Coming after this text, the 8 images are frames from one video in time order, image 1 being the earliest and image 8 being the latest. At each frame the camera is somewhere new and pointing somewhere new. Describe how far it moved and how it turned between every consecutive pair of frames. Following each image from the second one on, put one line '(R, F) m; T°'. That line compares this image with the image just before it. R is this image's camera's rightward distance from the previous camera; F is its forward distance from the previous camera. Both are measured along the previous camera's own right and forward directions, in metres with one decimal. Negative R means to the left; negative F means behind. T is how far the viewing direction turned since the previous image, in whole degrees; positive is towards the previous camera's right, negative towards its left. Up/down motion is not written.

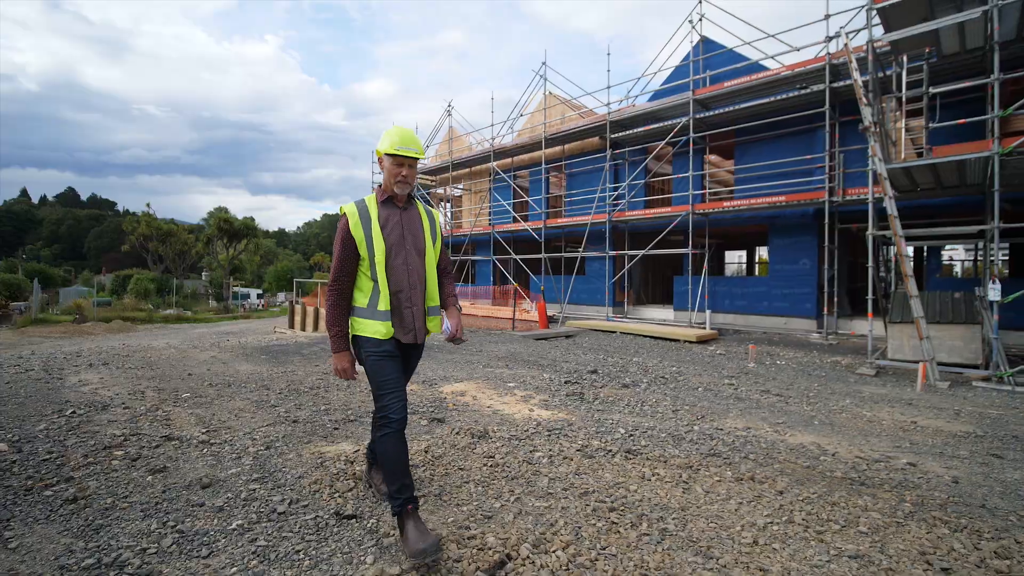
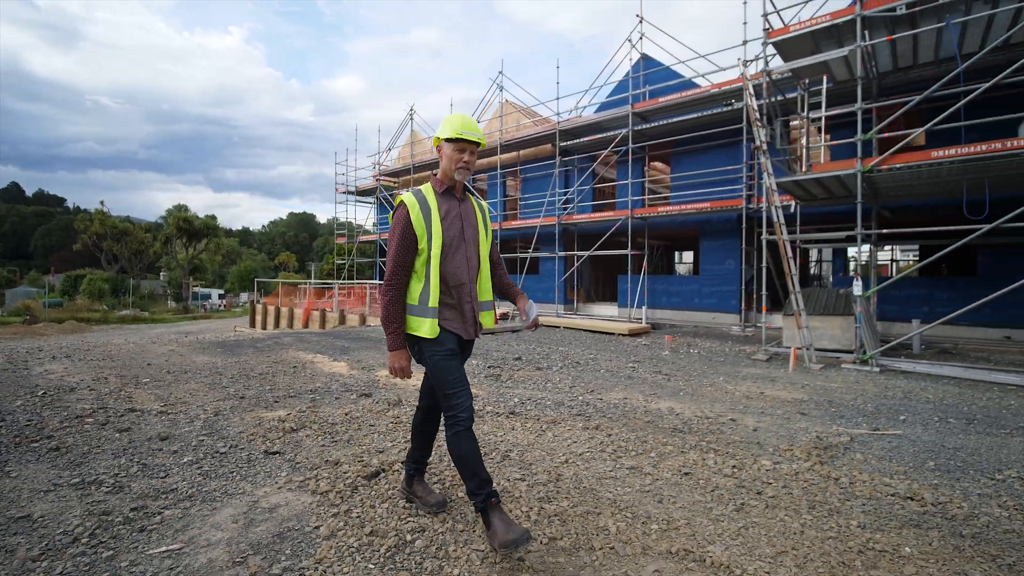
(+0.6, -0.9) m; +3°
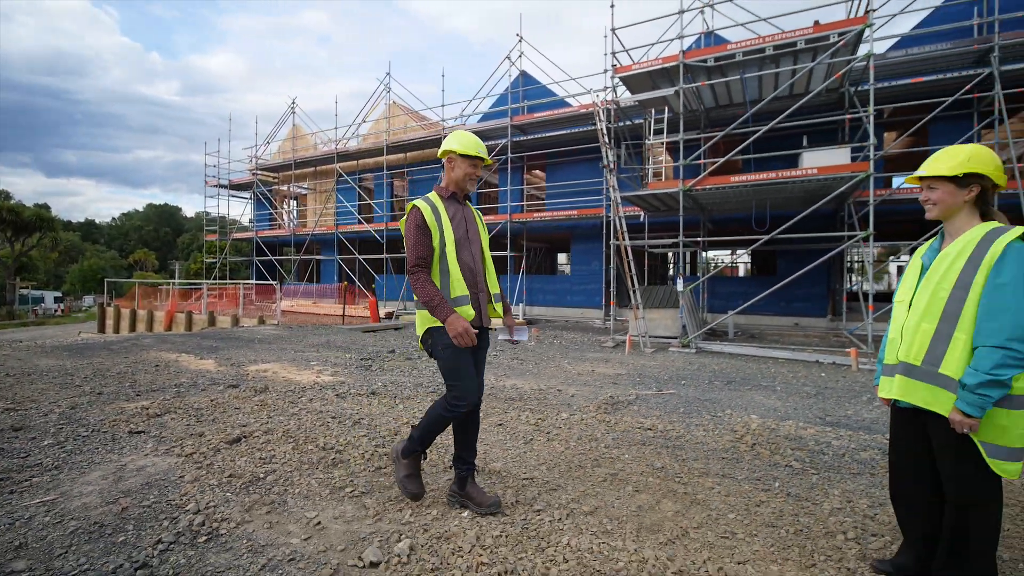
(+0.4, -0.9) m; +12°
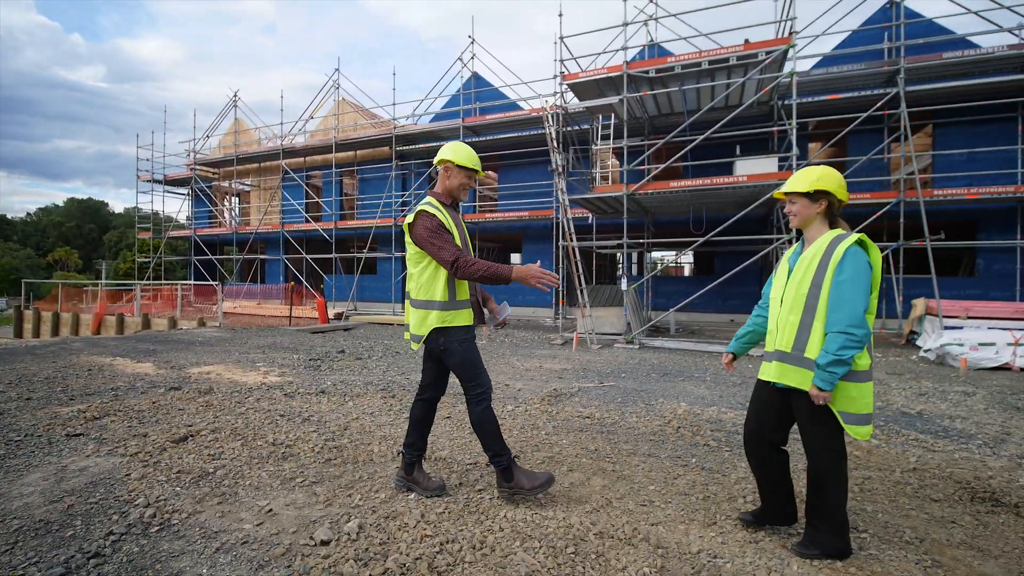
(+0.1, -0.2) m; +6°
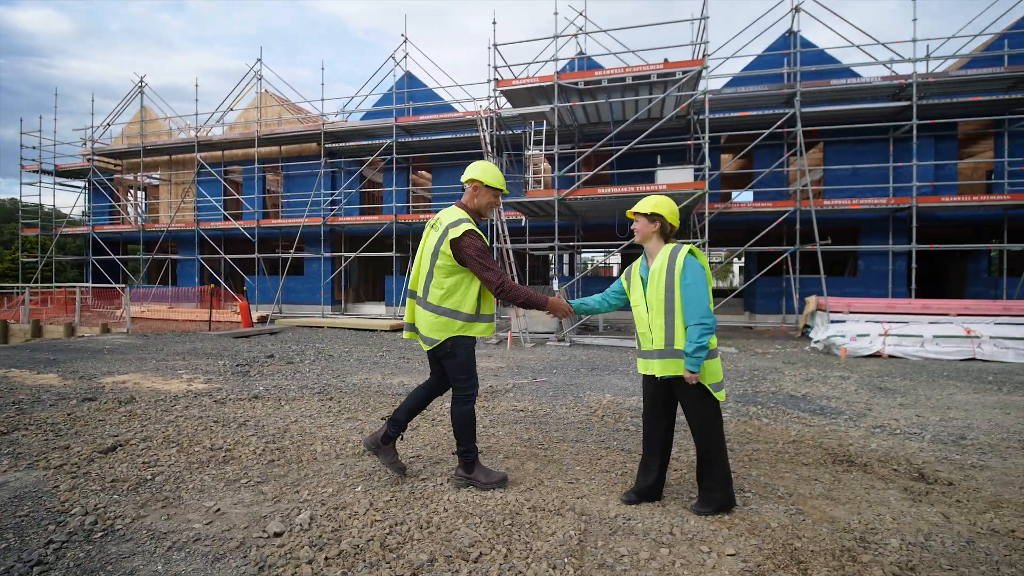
(0.0, -0.3) m; +8°
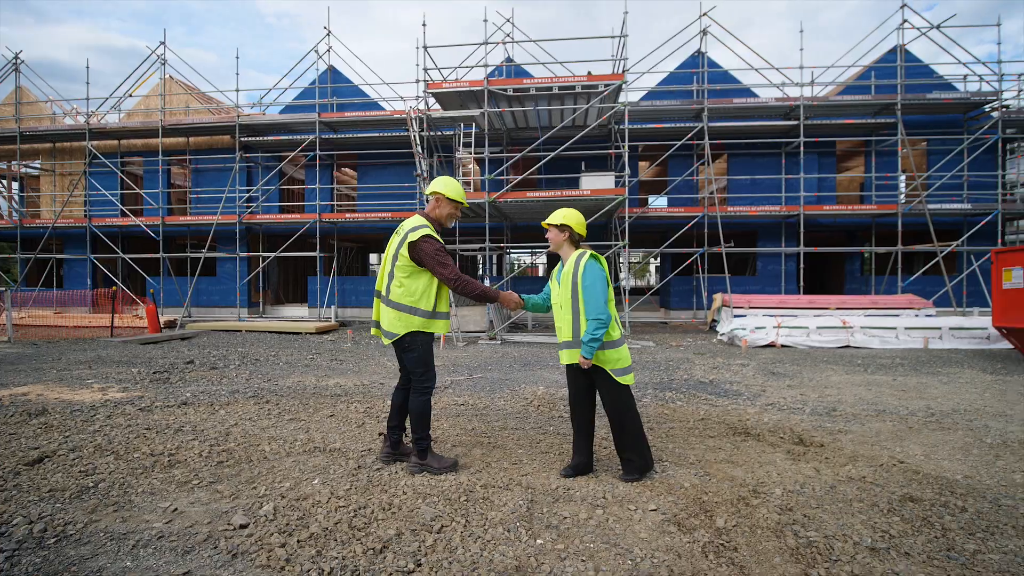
(-0.2, -0.3) m; +9°
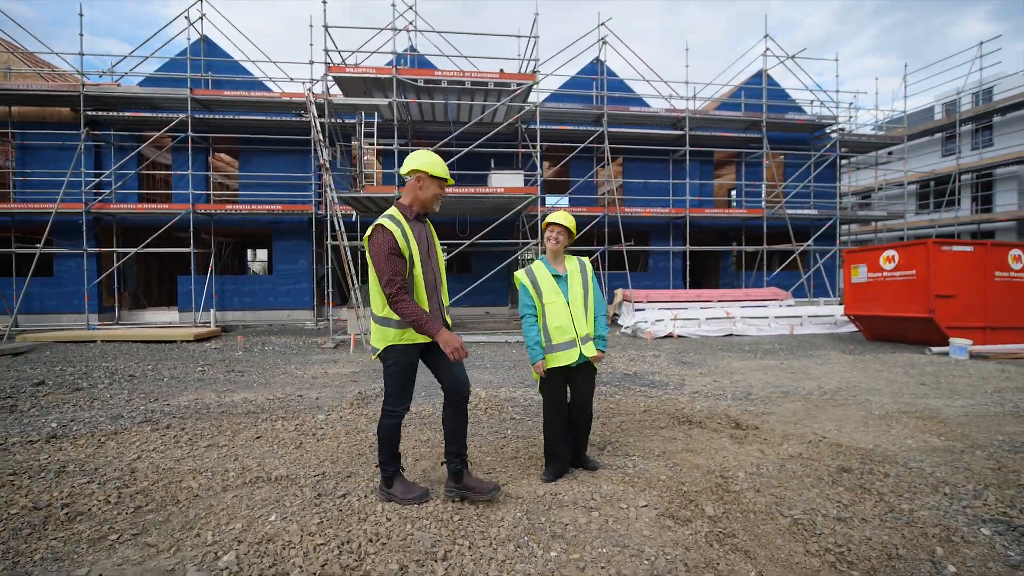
(-0.5, +0.2) m; +13°
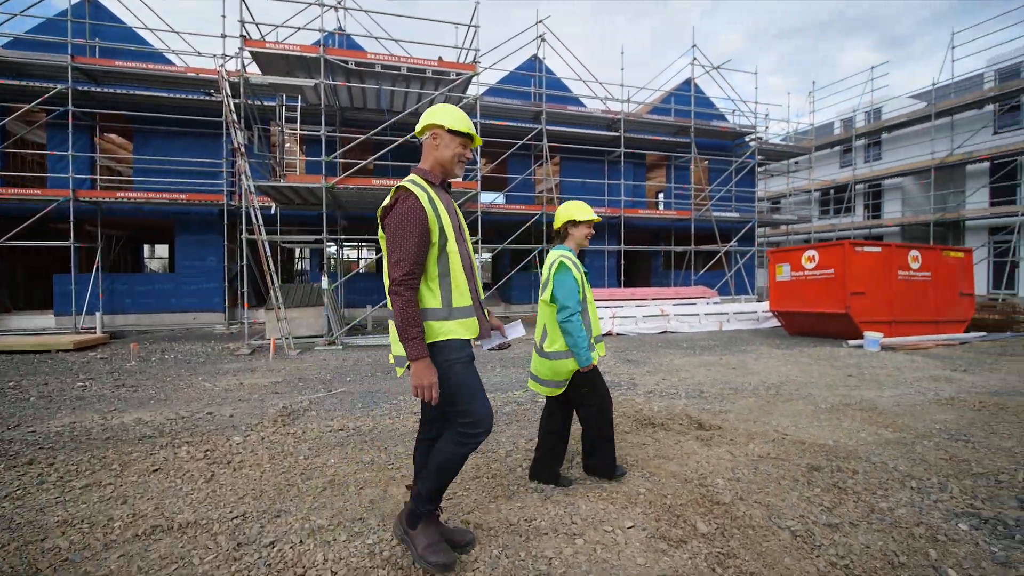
(-0.2, +0.4) m; +8°
